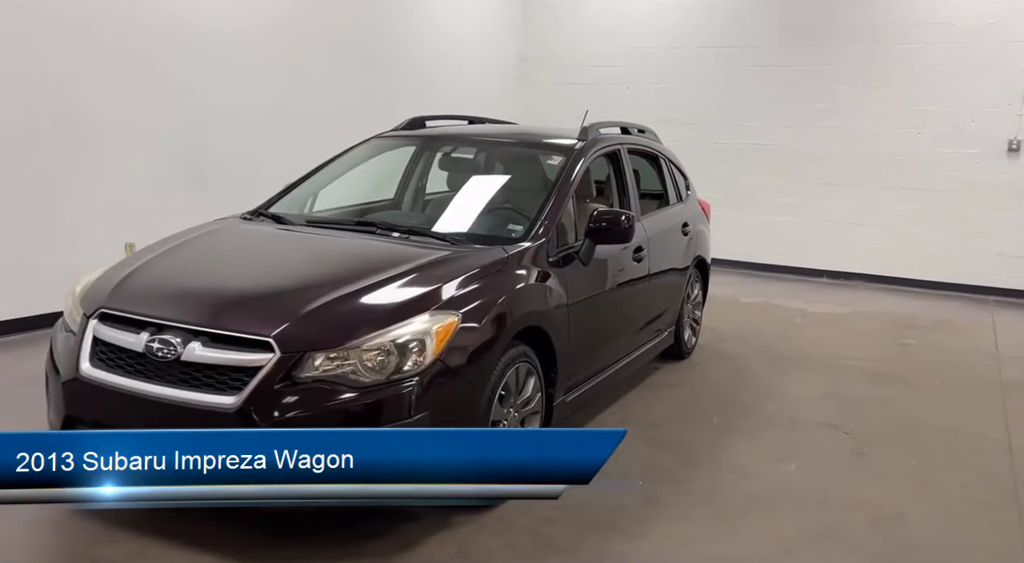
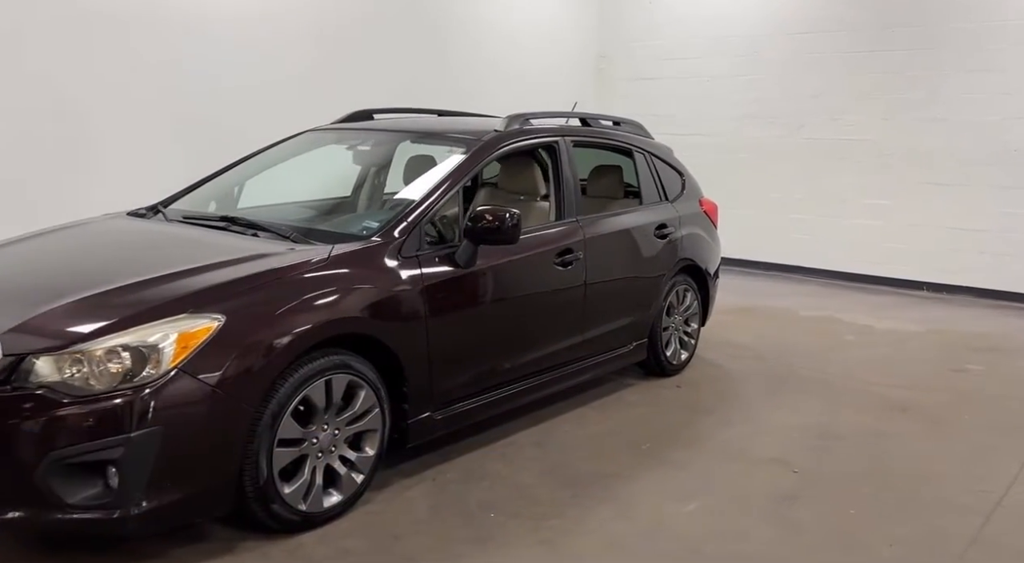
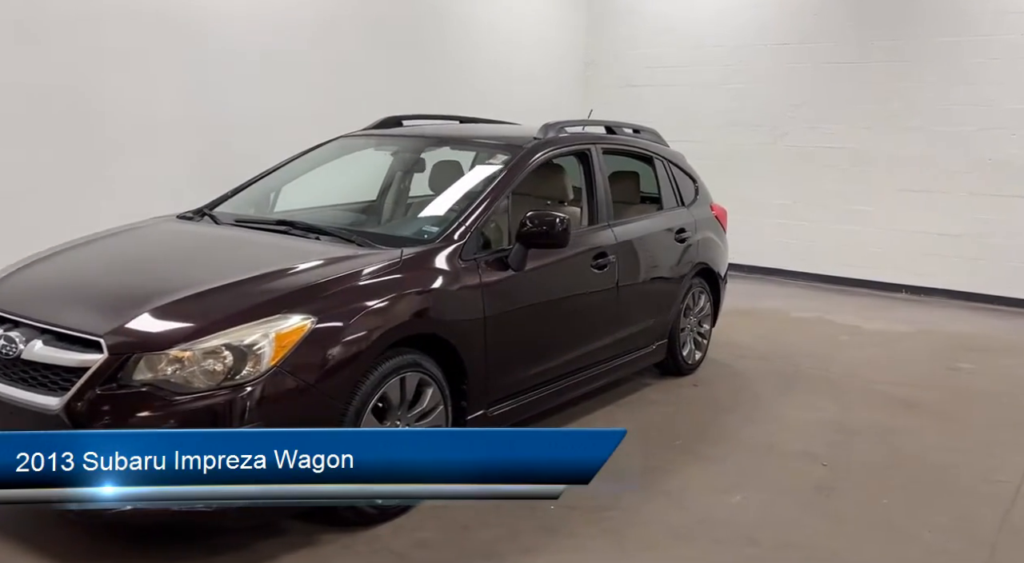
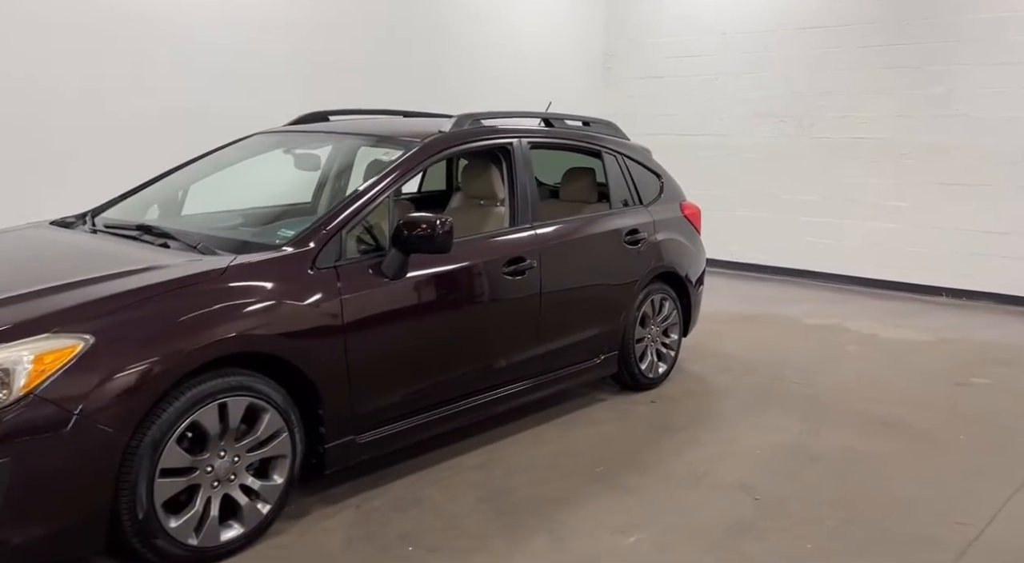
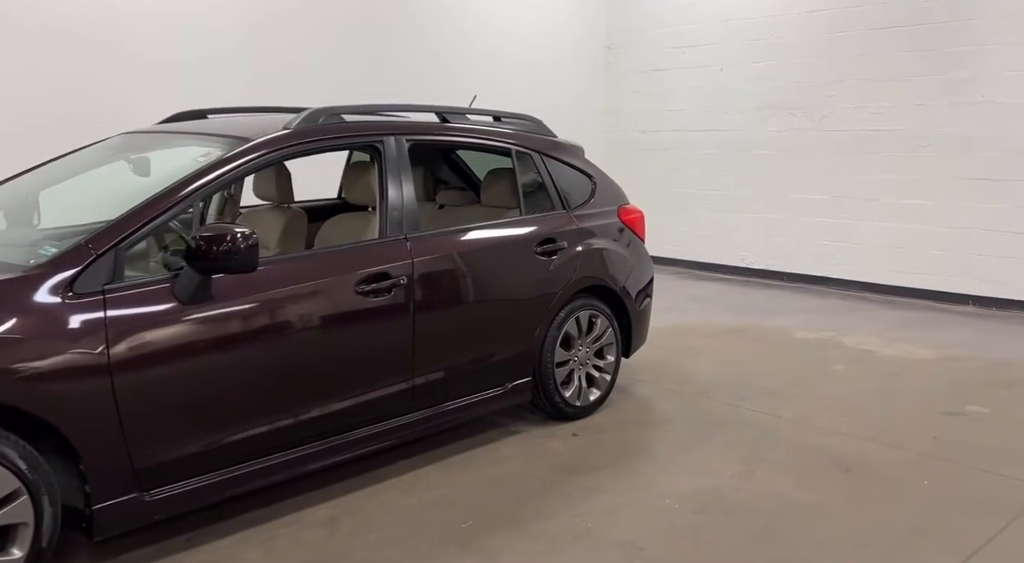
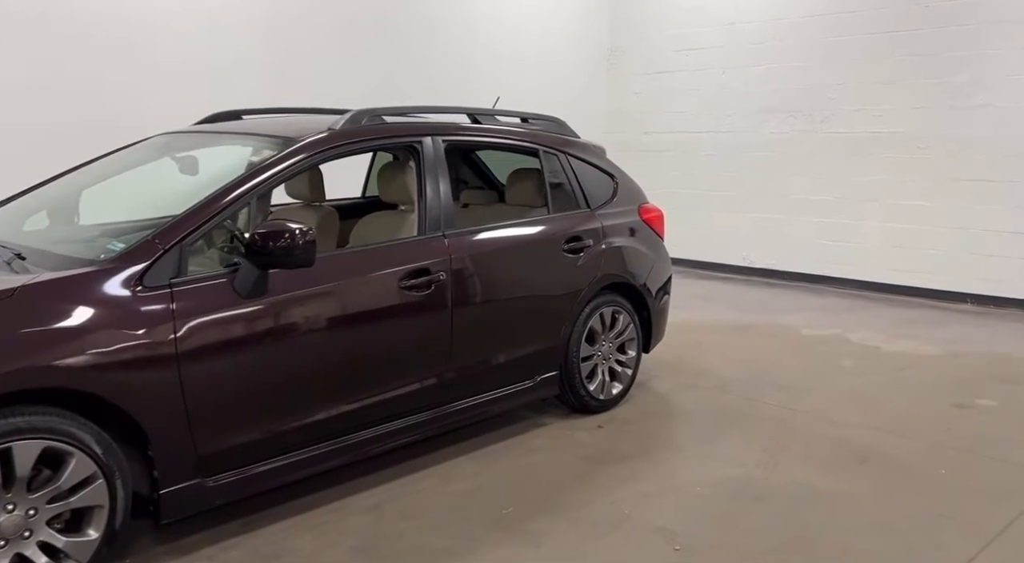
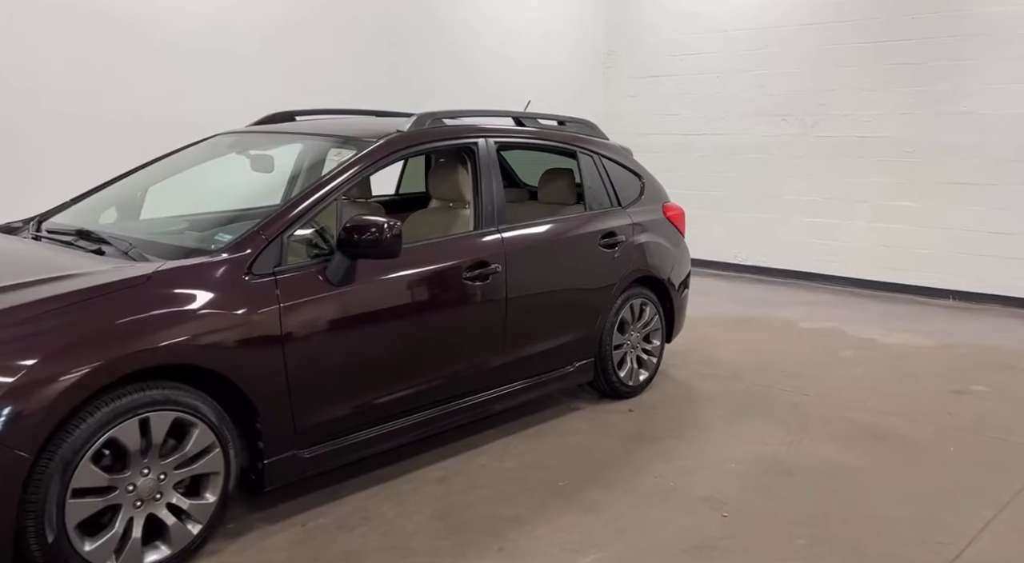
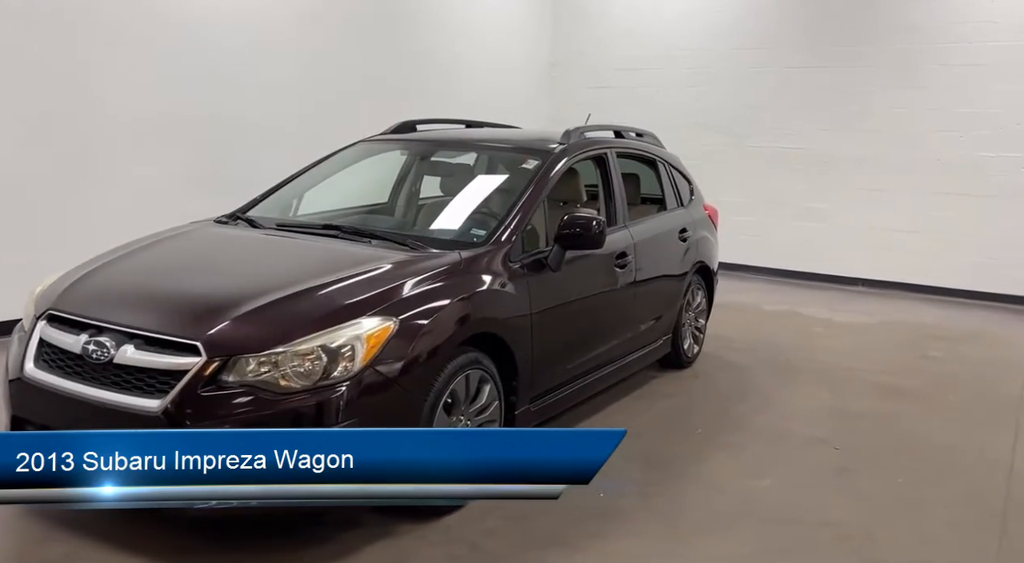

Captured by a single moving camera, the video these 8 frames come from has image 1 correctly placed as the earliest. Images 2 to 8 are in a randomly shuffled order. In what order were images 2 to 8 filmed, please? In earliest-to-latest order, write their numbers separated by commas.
8, 3, 2, 4, 7, 6, 5
